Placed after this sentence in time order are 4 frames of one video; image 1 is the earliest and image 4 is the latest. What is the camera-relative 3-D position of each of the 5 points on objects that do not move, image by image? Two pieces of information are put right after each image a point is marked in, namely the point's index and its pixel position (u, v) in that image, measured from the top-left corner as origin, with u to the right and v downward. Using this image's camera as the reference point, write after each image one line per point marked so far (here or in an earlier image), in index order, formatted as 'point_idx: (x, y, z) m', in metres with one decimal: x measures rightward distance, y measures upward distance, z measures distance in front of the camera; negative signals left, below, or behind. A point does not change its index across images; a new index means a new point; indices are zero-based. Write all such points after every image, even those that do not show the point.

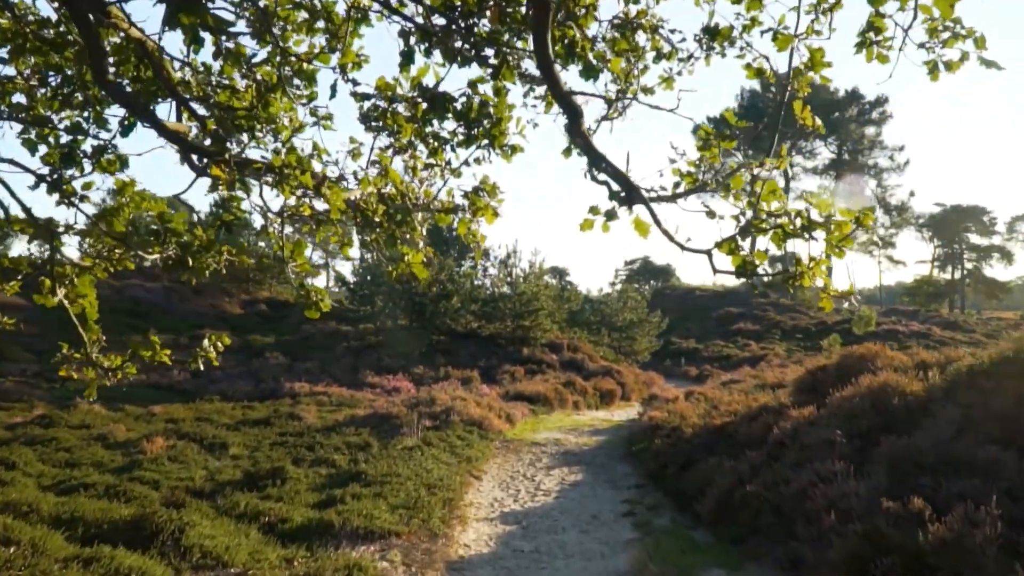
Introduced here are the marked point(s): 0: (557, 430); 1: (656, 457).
0: (+1.1, -3.4, +19.8) m
1: (+2.4, -2.8, +13.6) m
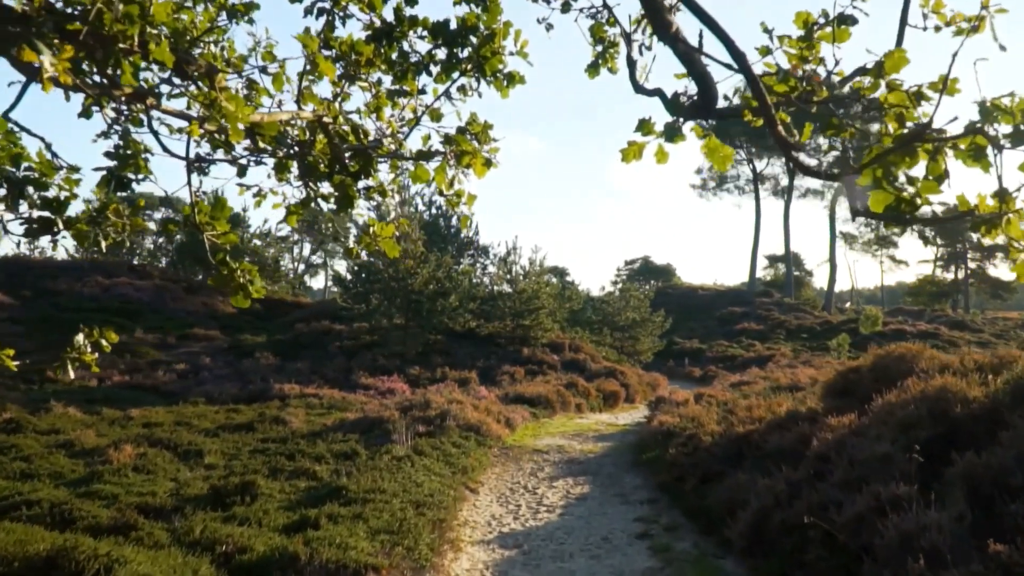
0: (+1.1, -3.3, +18.6) m
1: (+2.4, -2.7, +12.4) m
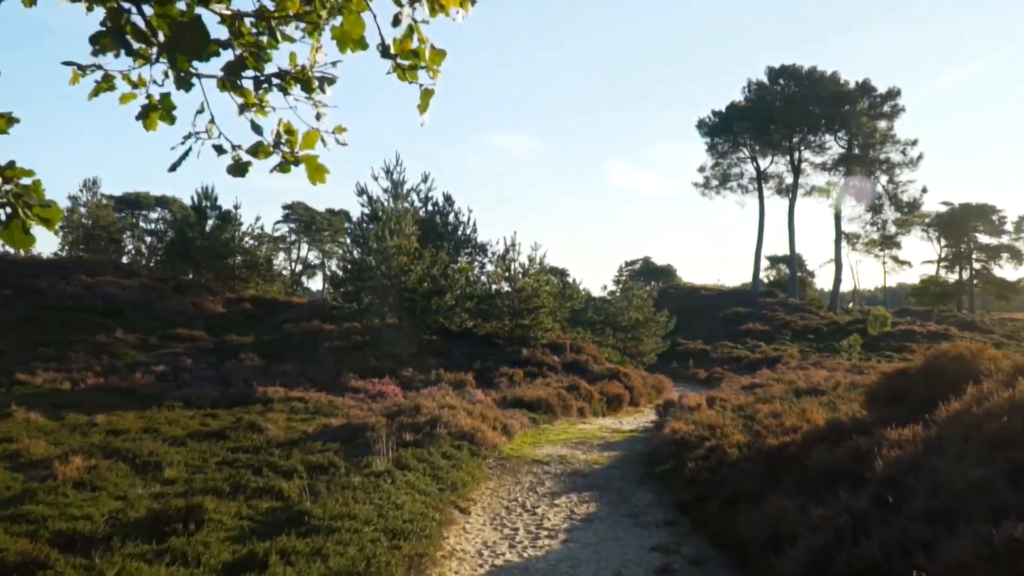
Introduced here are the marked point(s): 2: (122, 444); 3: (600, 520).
0: (+1.0, -3.2, +17.1) m
1: (+2.3, -2.6, +10.9) m
2: (-6.7, -2.7, +14.4) m
3: (+1.1, -2.9, +10.4) m
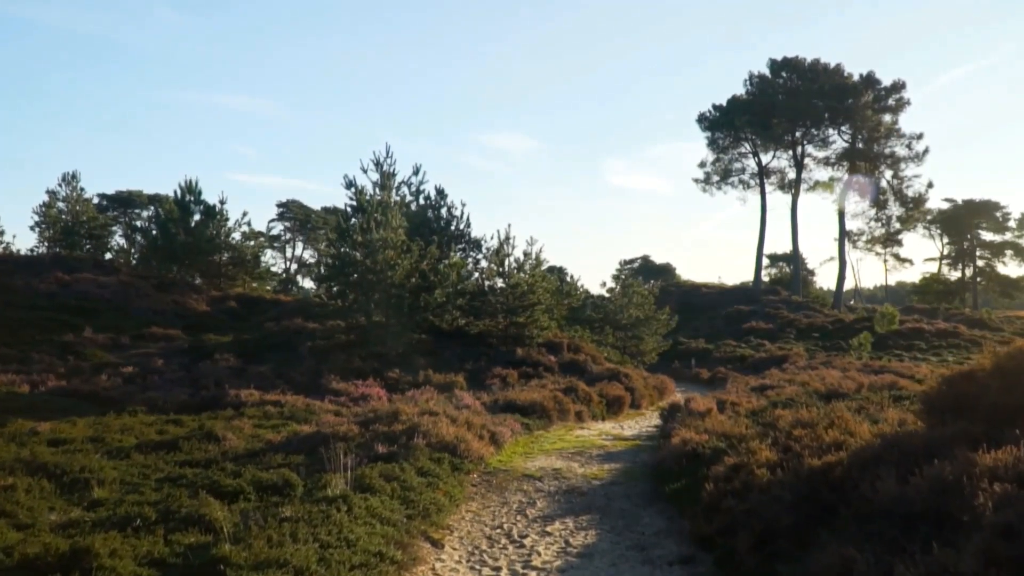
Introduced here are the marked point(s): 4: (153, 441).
0: (+0.8, -3.0, +15.4) m
1: (+2.2, -2.4, +9.2) m
2: (-6.9, -2.5, +12.6) m
3: (+0.9, -2.7, +8.7) m
4: (-6.2, -2.7, +14.6) m
